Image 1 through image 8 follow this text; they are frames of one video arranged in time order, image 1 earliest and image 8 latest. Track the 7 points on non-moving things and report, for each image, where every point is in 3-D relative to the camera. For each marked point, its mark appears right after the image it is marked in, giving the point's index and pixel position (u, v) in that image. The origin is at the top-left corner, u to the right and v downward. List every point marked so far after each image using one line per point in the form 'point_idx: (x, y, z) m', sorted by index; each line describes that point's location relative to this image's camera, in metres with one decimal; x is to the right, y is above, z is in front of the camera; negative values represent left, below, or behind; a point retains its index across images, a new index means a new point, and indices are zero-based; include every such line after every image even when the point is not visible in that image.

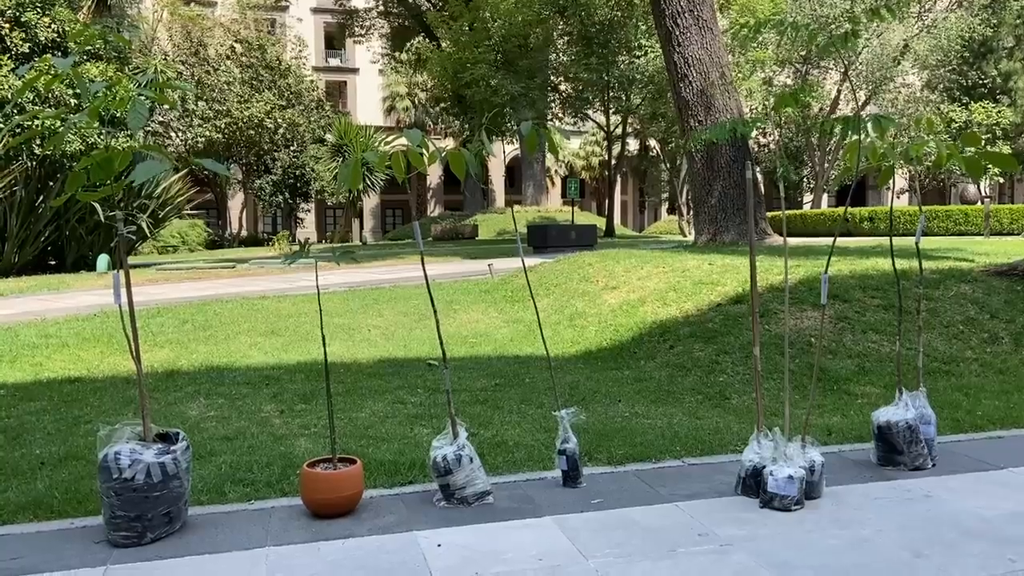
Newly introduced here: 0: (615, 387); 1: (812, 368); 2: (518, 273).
0: (+0.9, -0.8, +7.1) m
1: (+2.6, -0.7, +7.2) m
2: (+0.1, +0.3, +14.5) m
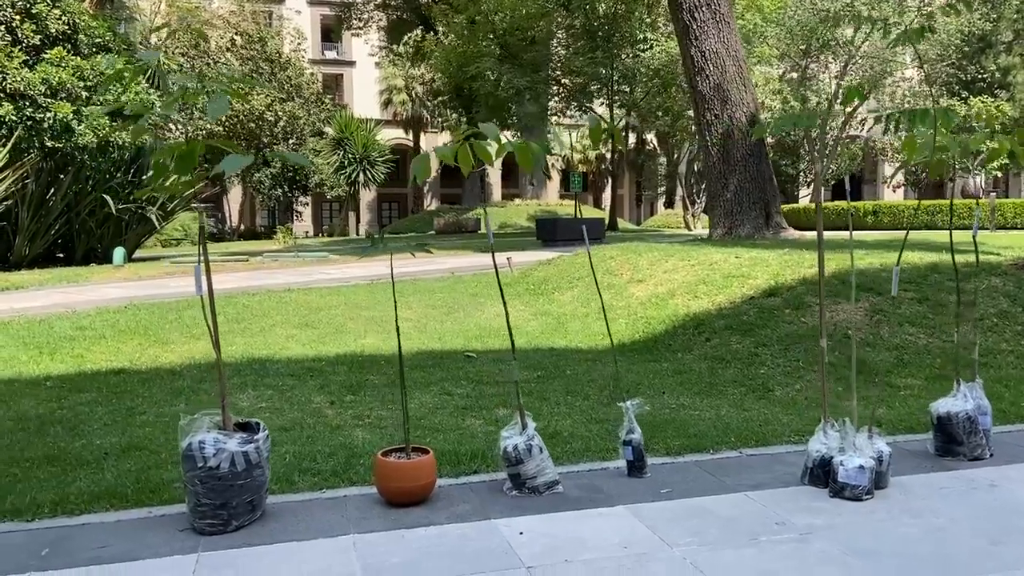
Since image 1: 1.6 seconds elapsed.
0: (+1.3, -0.8, +7.1) m
1: (+3.0, -0.6, +7.3) m
2: (+0.4, +0.4, +14.6) m
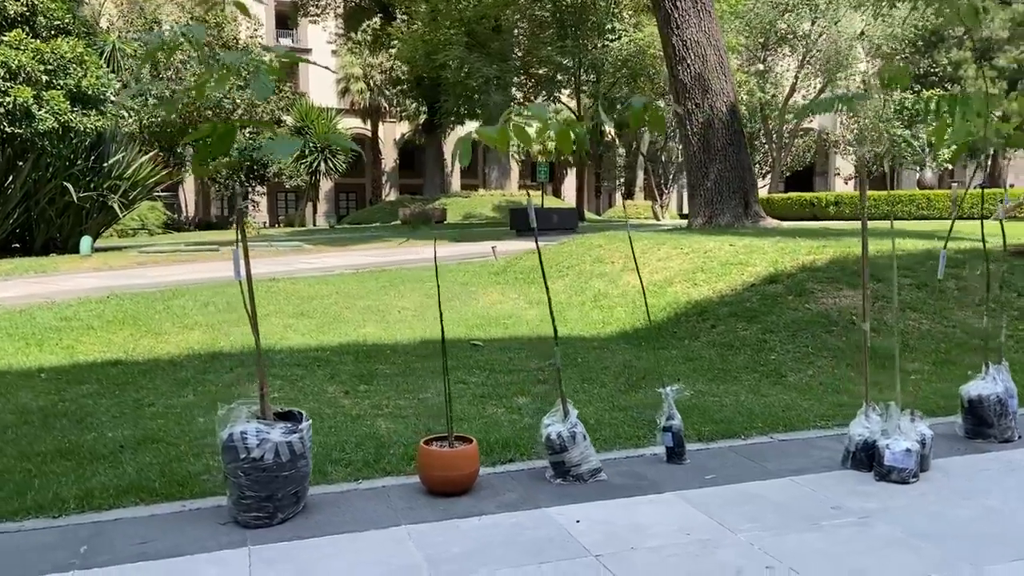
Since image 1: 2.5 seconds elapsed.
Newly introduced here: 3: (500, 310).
0: (+1.4, -0.7, +7.1) m
1: (+3.1, -0.5, +7.4) m
2: (+0.1, +0.6, +14.5) m
3: (-0.1, -0.3, +10.0) m
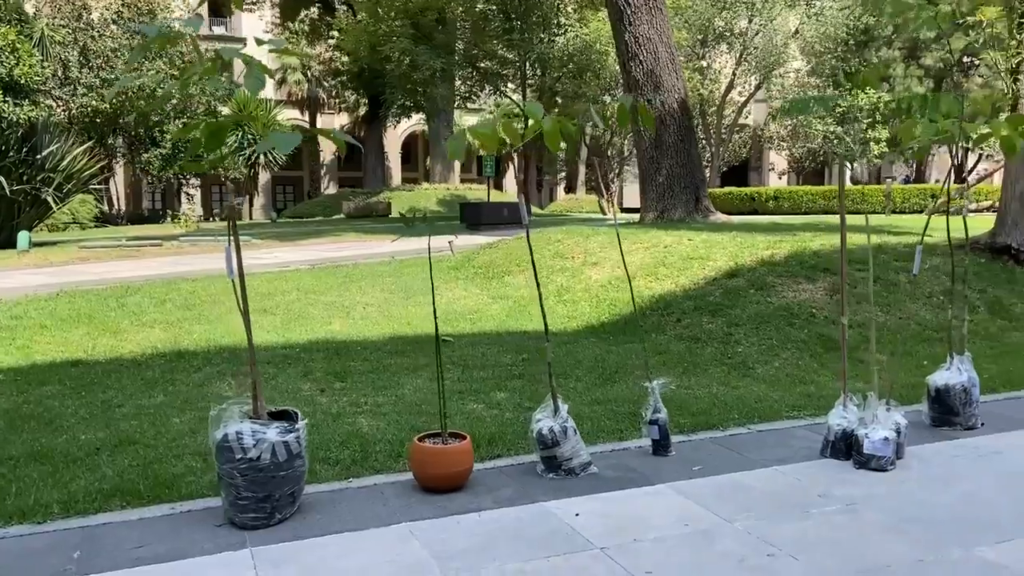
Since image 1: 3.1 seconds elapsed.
0: (+1.1, -0.6, +7.2) m
1: (+2.8, -0.5, +7.6) m
2: (-0.6, +0.7, +14.5) m
3: (-0.6, -0.2, +10.0) m
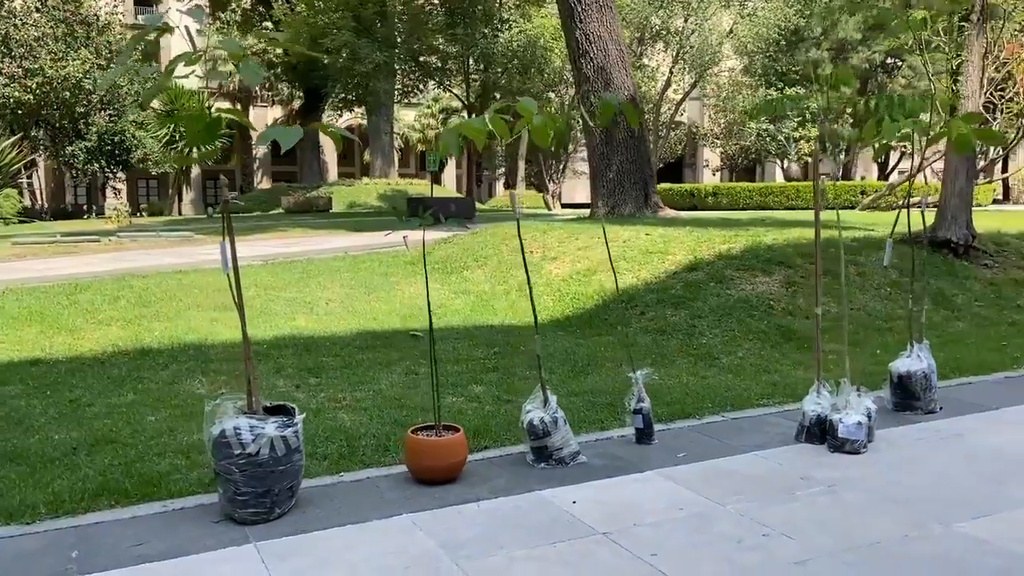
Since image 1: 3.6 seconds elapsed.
0: (+0.9, -0.6, +7.4) m
1: (+2.5, -0.4, +7.9) m
2: (-1.4, +0.8, +14.5) m
3: (-1.0, -0.2, +10.0) m
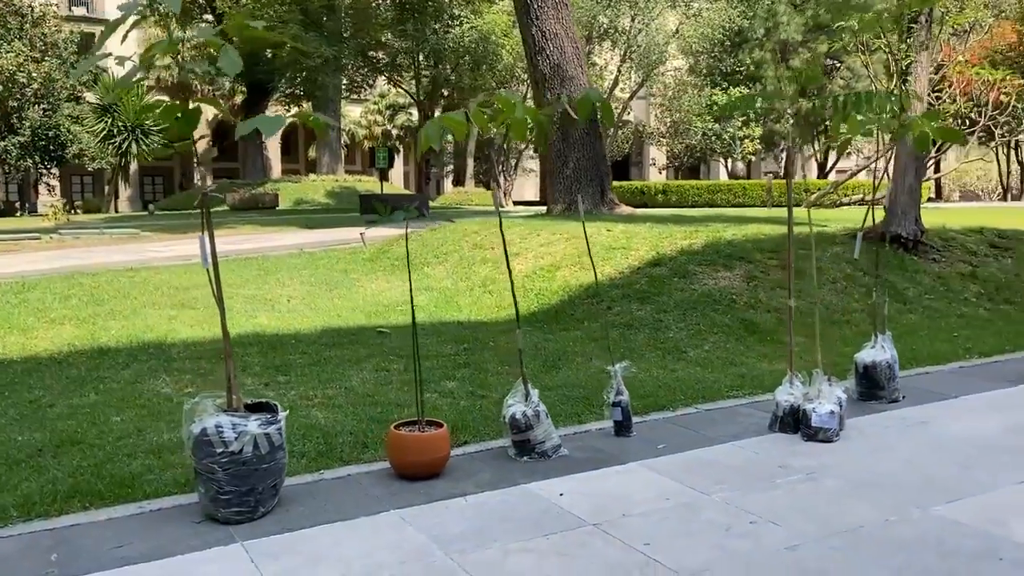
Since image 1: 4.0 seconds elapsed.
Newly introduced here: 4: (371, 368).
0: (+0.6, -0.5, +7.4) m
1: (+2.2, -0.3, +8.0) m
2: (-2.1, +0.8, +14.4) m
3: (-1.5, -0.1, +9.9) m
4: (-1.1, -0.6, +6.6) m
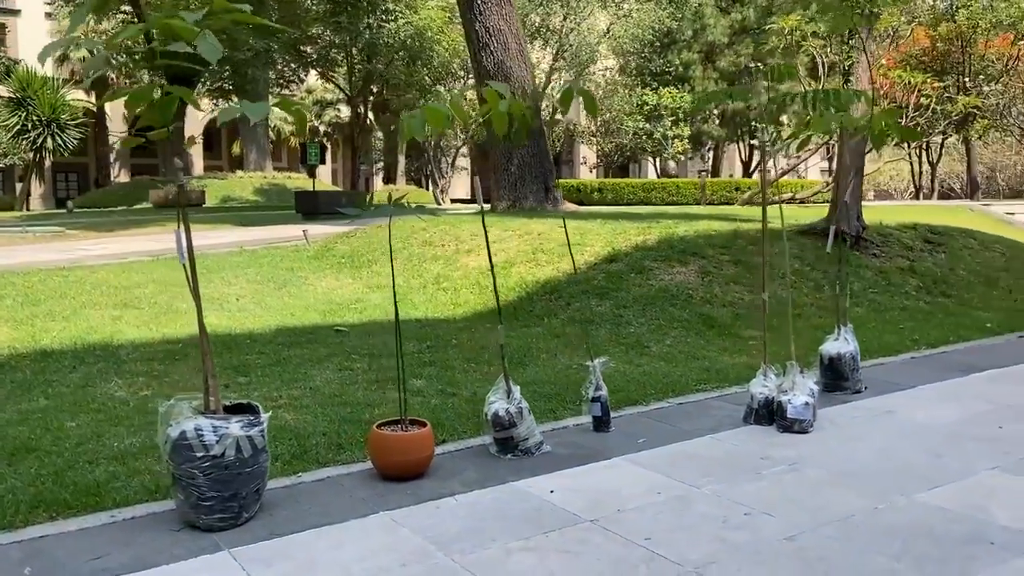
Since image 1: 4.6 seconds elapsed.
0: (+0.3, -0.5, +7.4) m
1: (+1.8, -0.3, +8.1) m
2: (-3.0, +0.8, +14.1) m
3: (-2.0, -0.1, +9.7) m
4: (-1.4, -0.6, +6.4) m
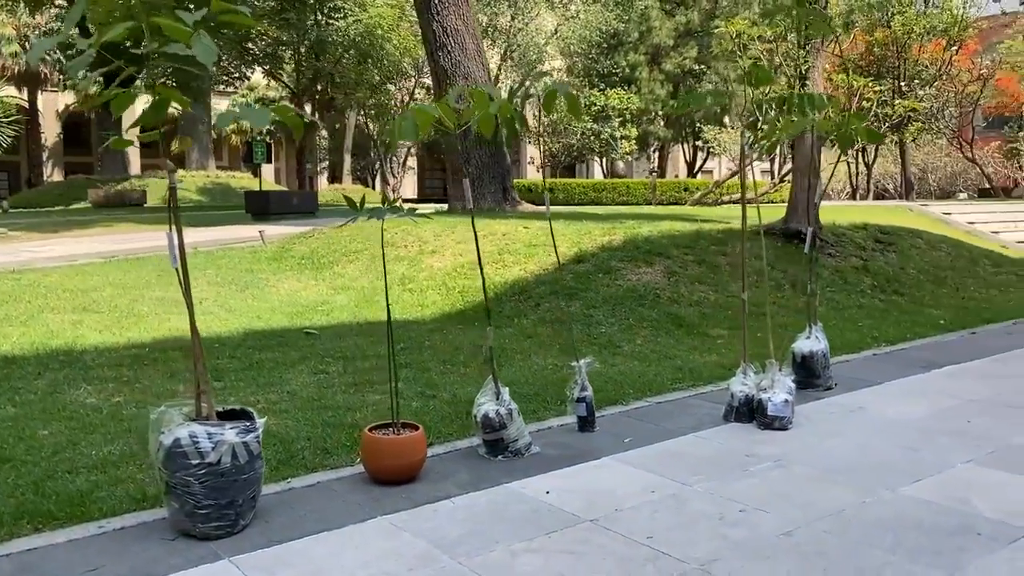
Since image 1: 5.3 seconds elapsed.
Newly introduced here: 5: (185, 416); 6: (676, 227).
0: (0.0, -0.5, +7.4) m
1: (+1.6, -0.3, +8.2) m
2: (-3.7, +0.8, +13.9) m
3: (-2.4, -0.1, +9.6) m
4: (-1.6, -0.6, +6.4) m
5: (-1.4, -0.6, +3.6) m
6: (+2.2, +0.8, +11.0) m
